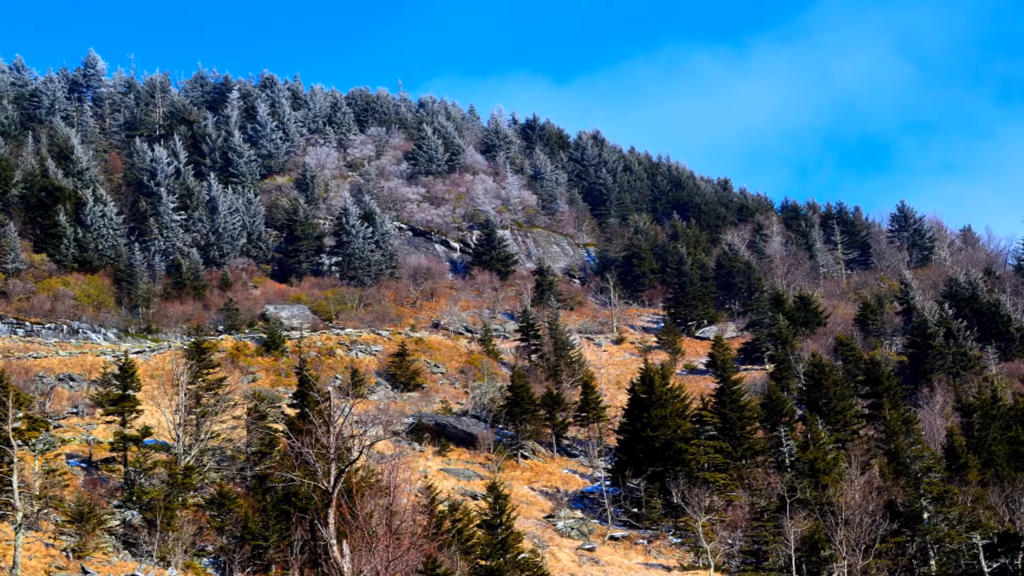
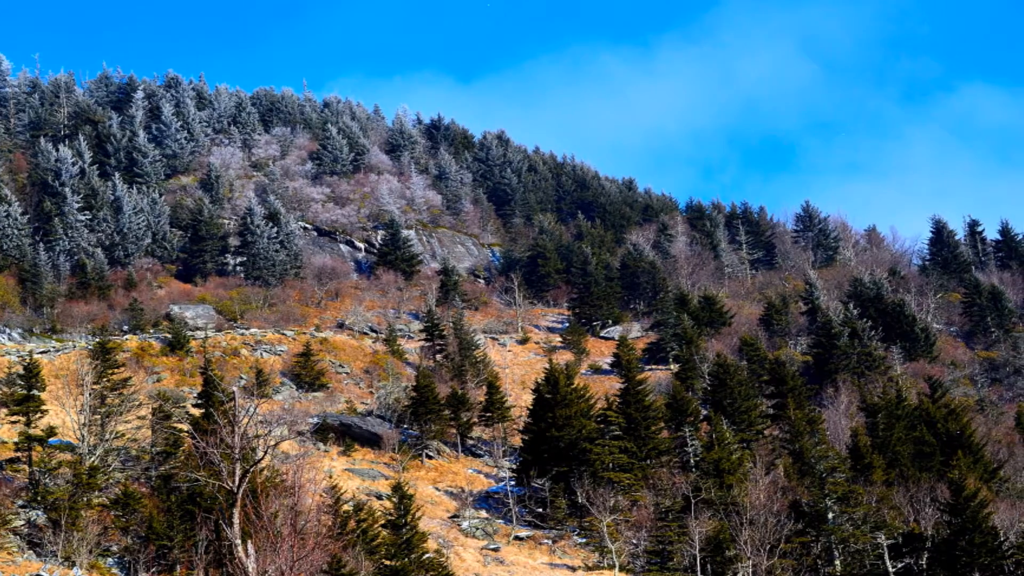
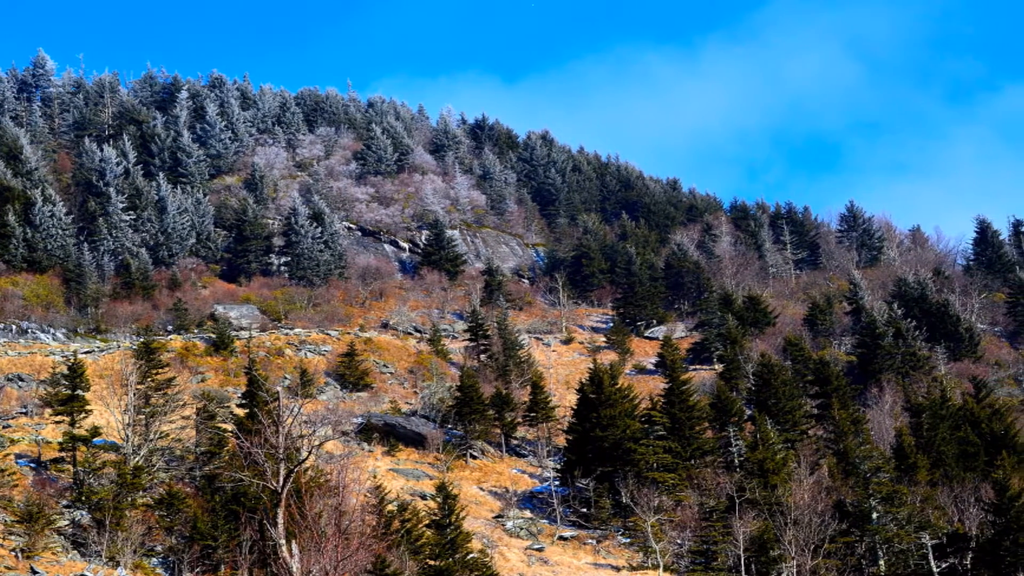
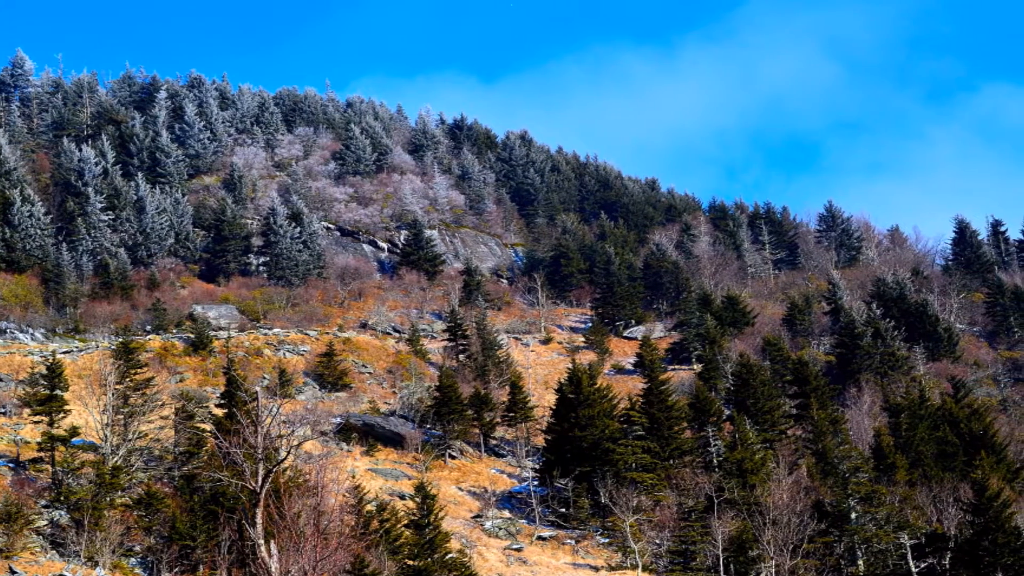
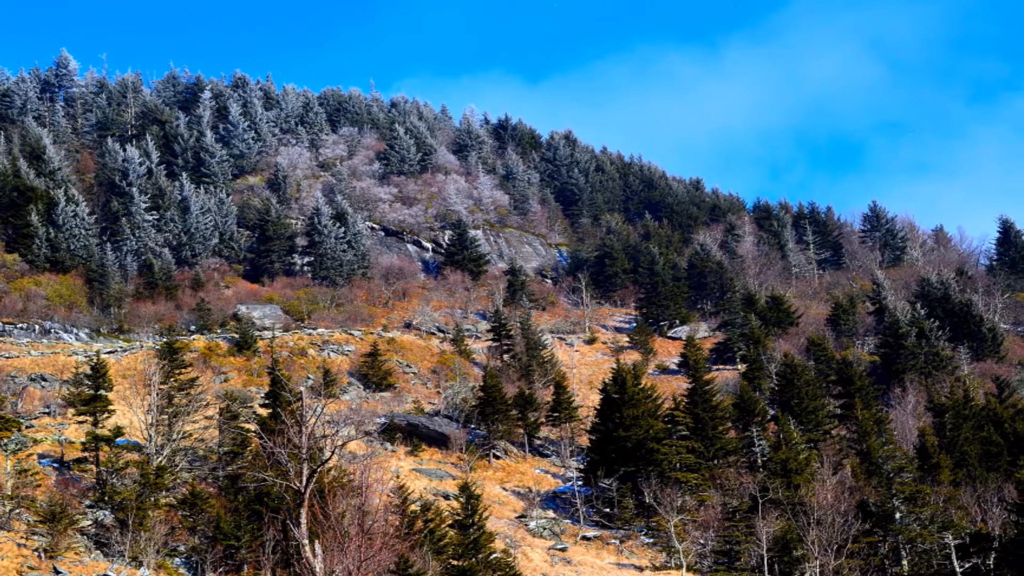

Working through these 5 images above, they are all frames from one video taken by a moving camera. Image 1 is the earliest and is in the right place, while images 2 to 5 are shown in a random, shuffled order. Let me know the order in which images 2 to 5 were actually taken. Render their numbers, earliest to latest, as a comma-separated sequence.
5, 3, 4, 2
